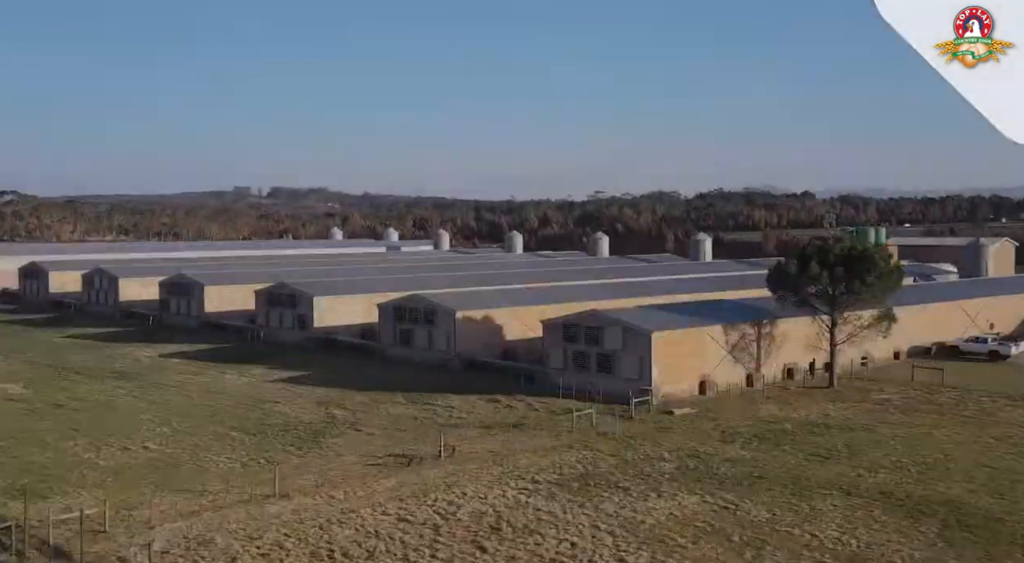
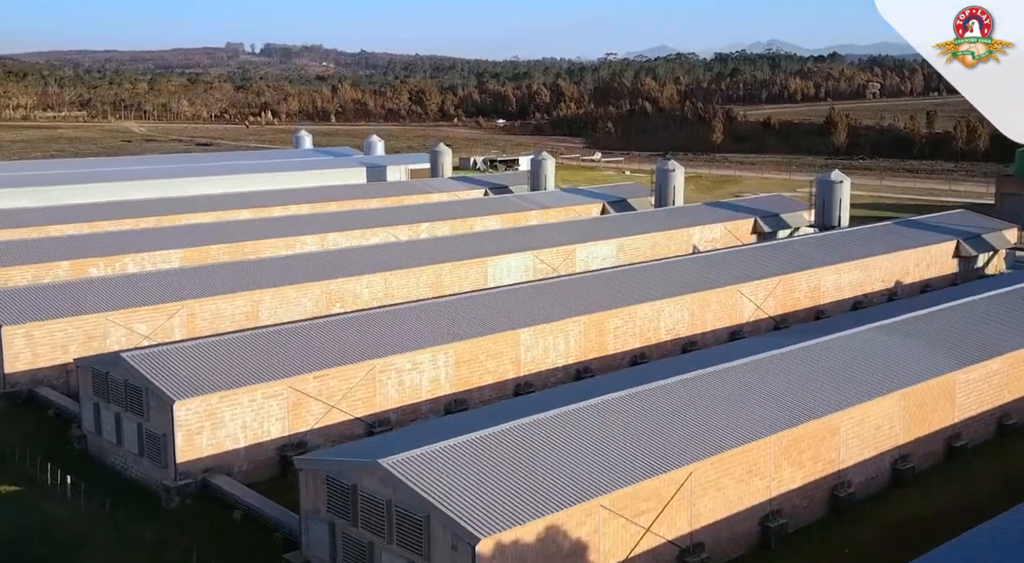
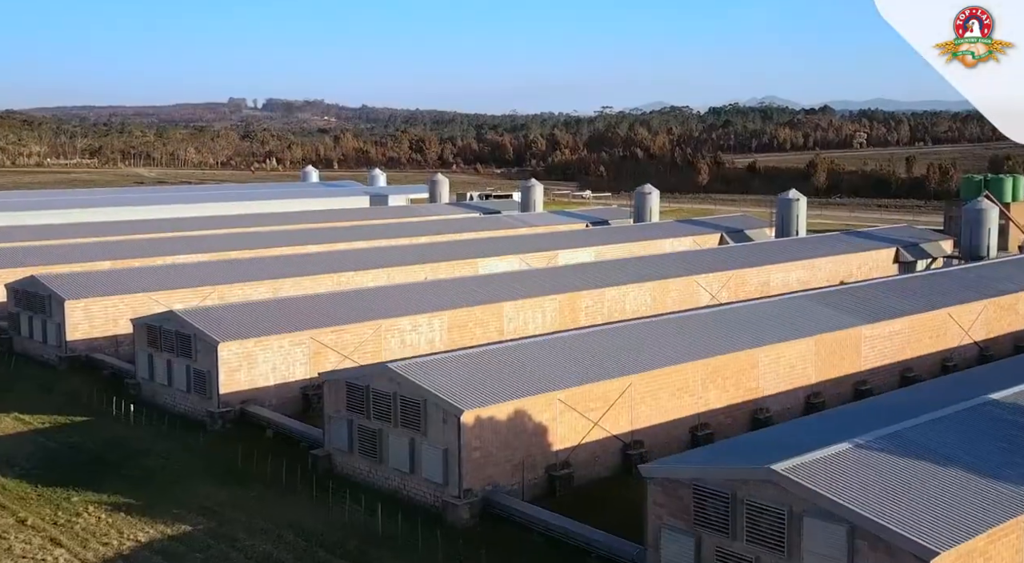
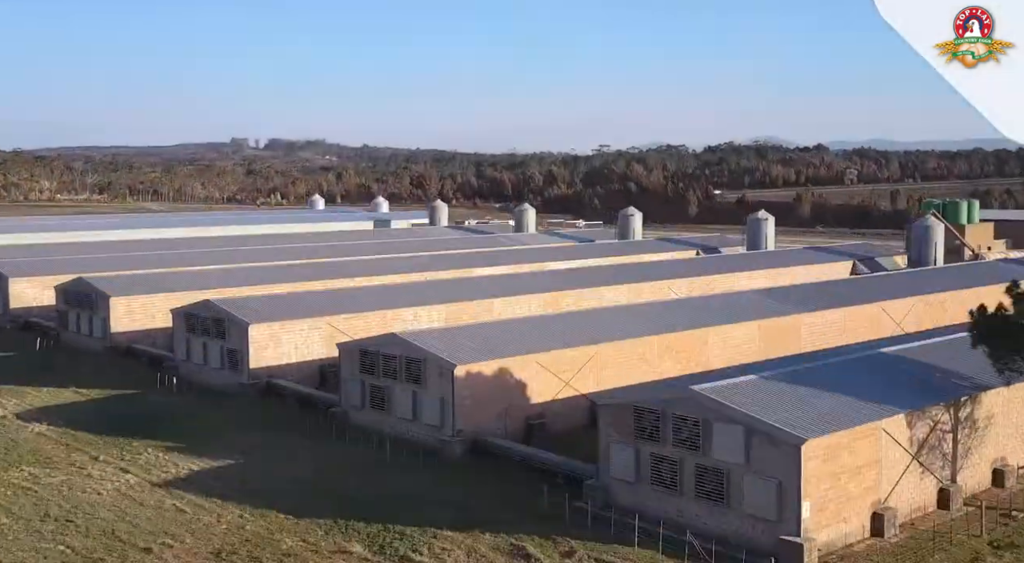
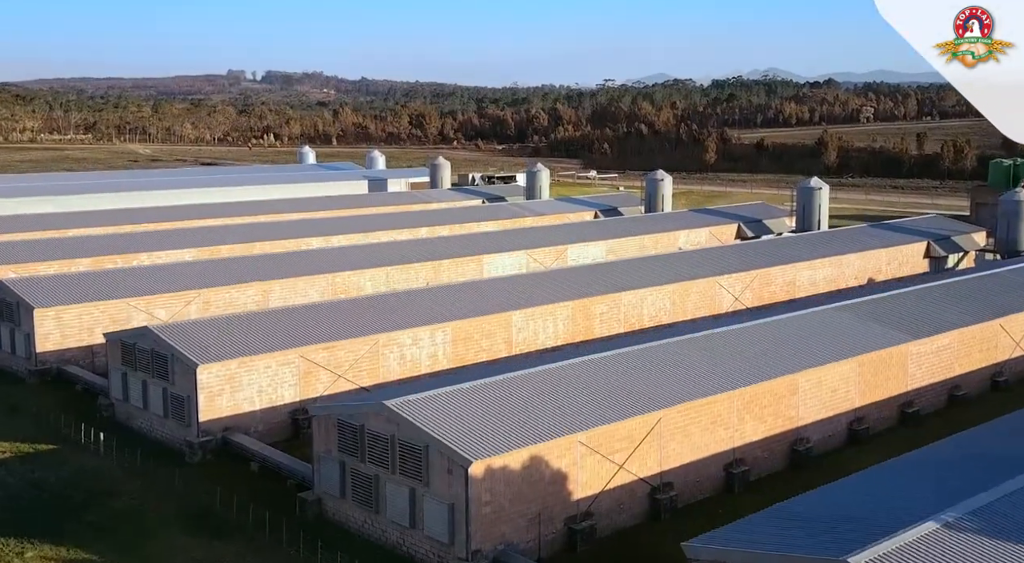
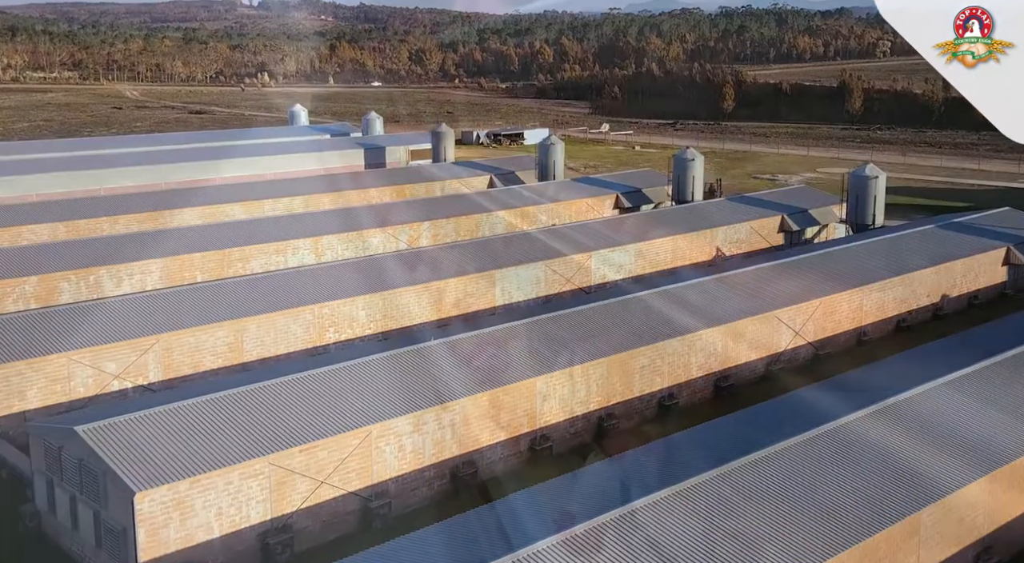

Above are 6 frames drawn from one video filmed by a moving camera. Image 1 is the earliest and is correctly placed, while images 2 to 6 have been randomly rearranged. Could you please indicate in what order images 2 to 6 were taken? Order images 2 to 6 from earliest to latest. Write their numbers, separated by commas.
4, 3, 5, 2, 6
